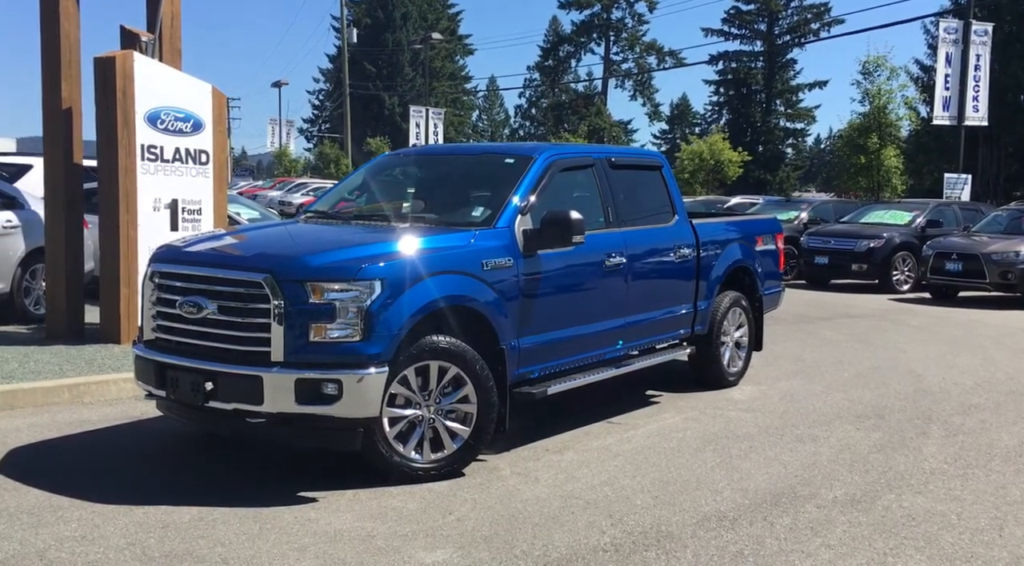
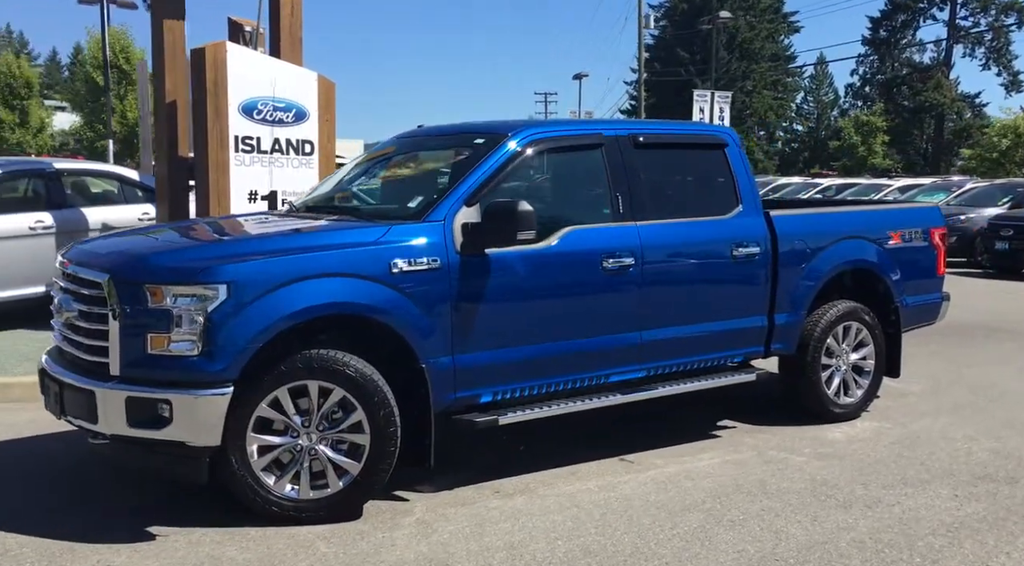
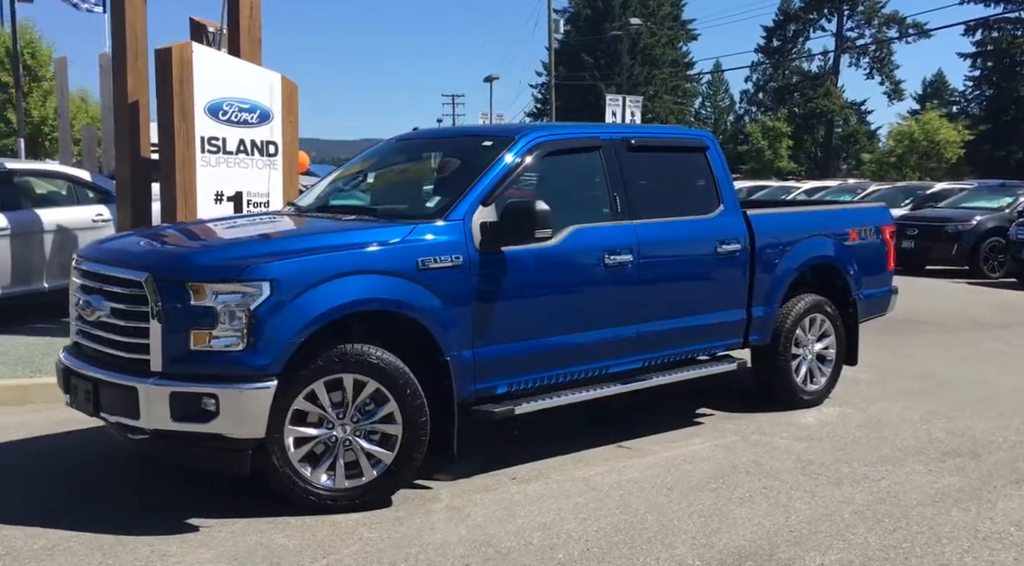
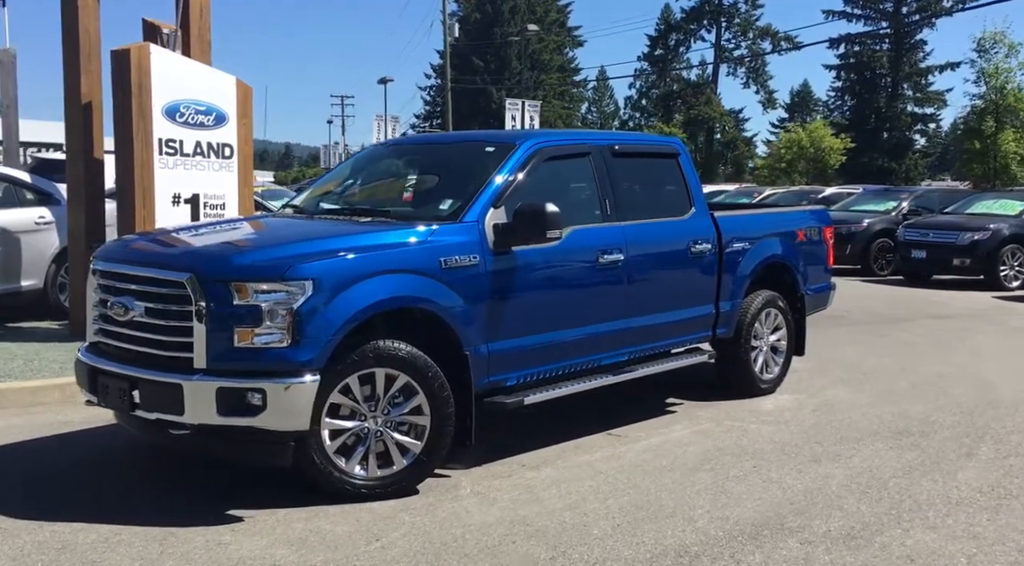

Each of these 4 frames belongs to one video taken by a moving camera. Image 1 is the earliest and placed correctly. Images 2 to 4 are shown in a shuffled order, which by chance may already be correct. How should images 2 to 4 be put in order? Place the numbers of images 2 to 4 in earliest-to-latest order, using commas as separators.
4, 3, 2
